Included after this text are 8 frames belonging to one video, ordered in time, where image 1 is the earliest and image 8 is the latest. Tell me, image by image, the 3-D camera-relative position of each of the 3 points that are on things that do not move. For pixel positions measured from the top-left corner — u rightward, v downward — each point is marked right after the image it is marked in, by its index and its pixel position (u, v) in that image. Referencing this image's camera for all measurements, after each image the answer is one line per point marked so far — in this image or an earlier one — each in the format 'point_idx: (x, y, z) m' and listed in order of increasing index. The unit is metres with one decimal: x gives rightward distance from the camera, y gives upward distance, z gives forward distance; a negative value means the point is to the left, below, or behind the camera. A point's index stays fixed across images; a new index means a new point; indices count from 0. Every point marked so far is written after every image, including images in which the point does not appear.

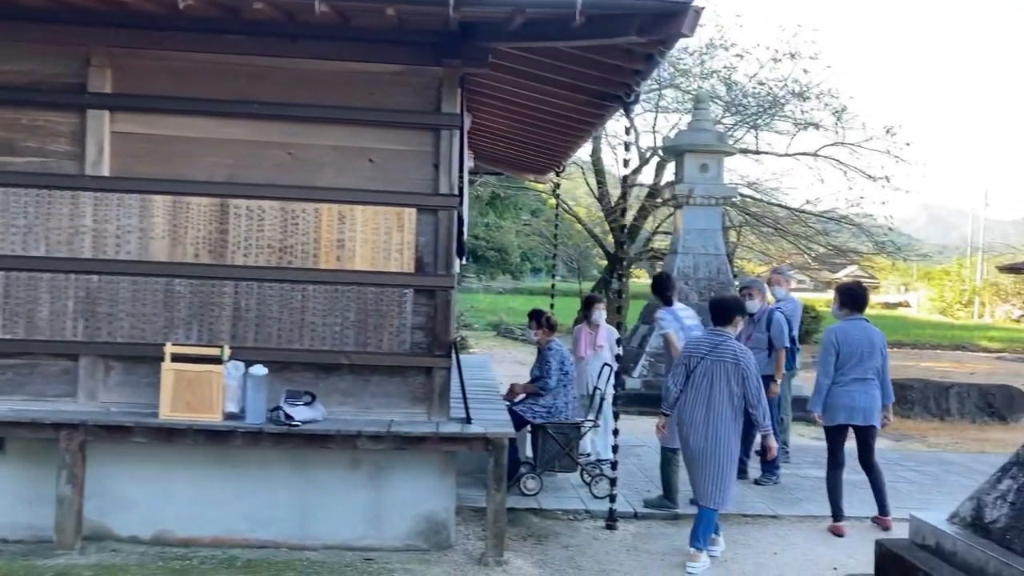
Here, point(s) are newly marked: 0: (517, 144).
0: (0.0, +1.2, +8.2) m
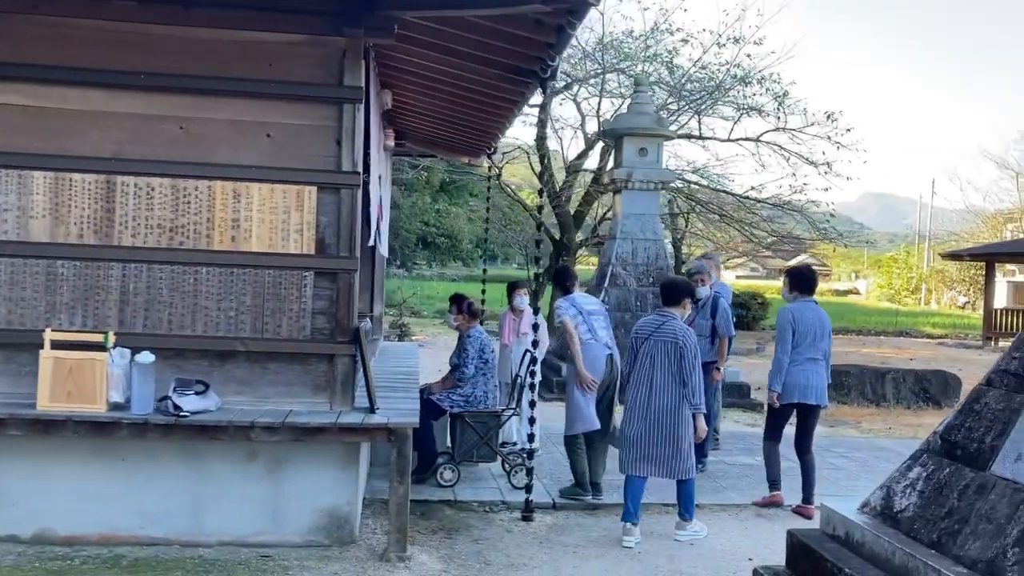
0: (-0.6, +1.4, +8.0) m
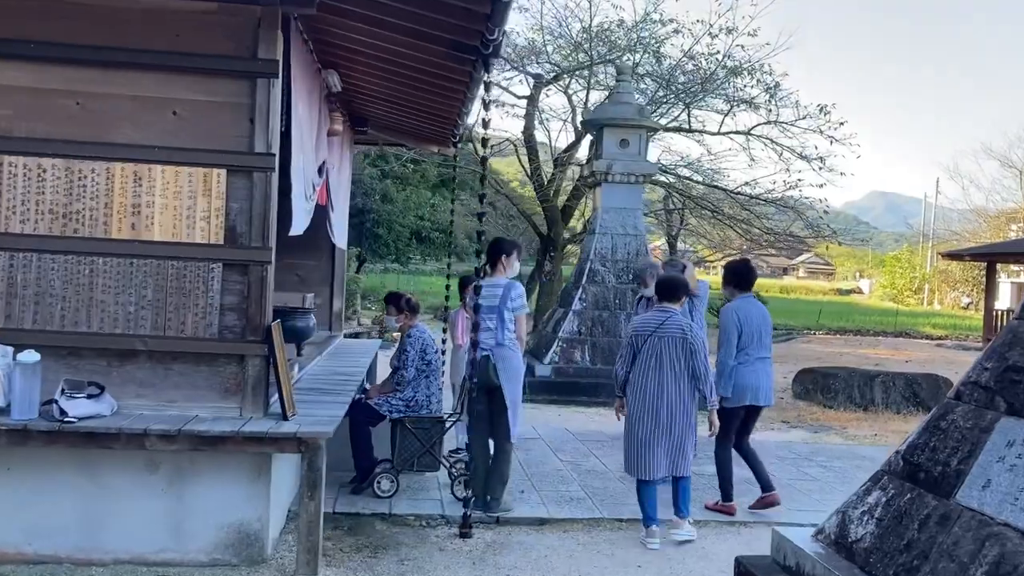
0: (-0.9, +1.4, +7.5) m
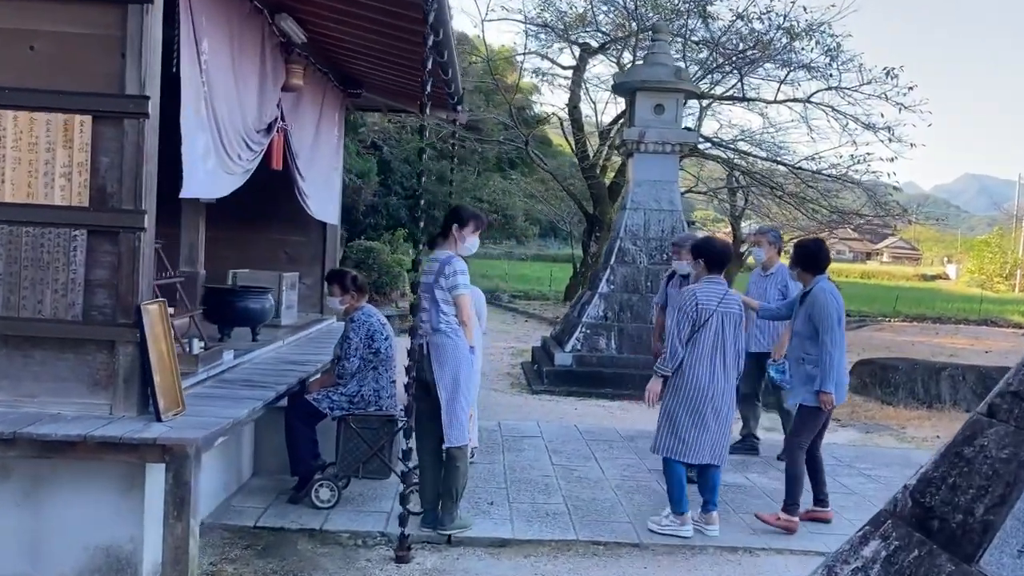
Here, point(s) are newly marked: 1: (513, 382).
0: (-0.9, +1.6, +6.7) m
1: (0.0, -0.9, +9.4) m
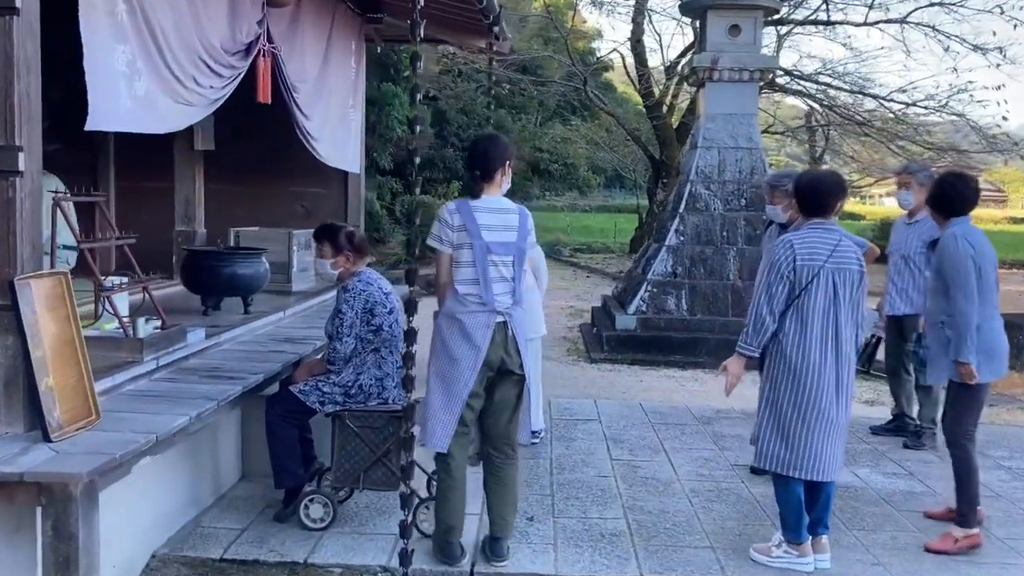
0: (-0.6, +1.8, +5.6) m
1: (+0.5, -0.5, +8.3) m
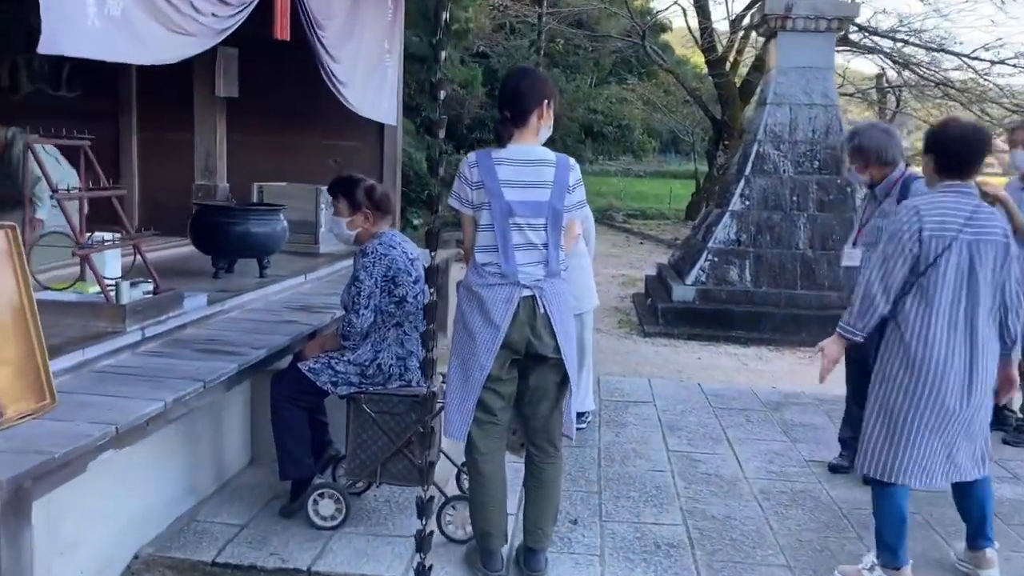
0: (-0.3, +2.0, +5.0) m
1: (+0.9, -0.3, +7.7) m
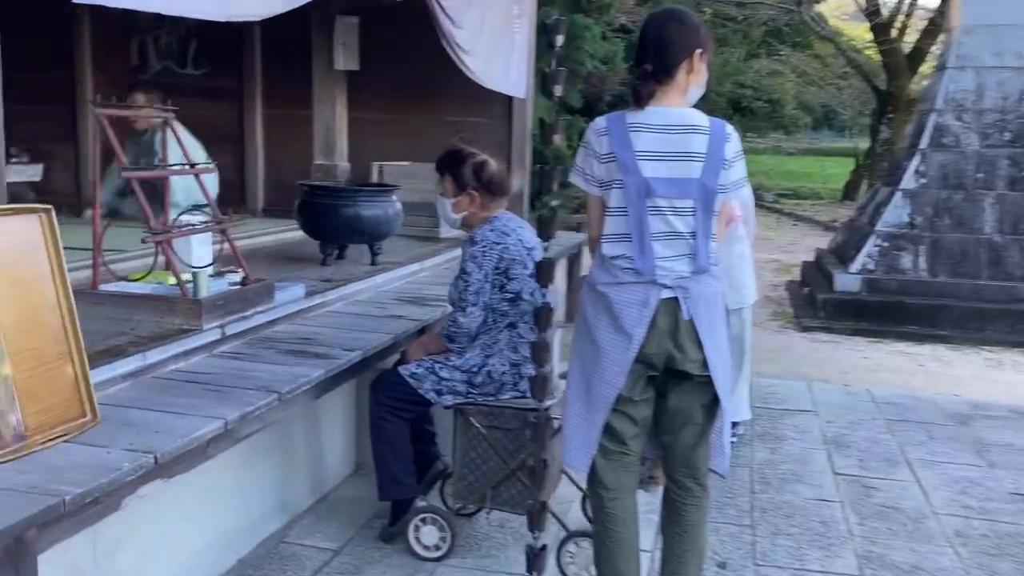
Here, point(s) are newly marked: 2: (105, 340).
0: (+0.3, +2.1, +4.4) m
1: (+1.9, -0.2, +7.0) m
2: (-1.0, -0.1, +2.4) m
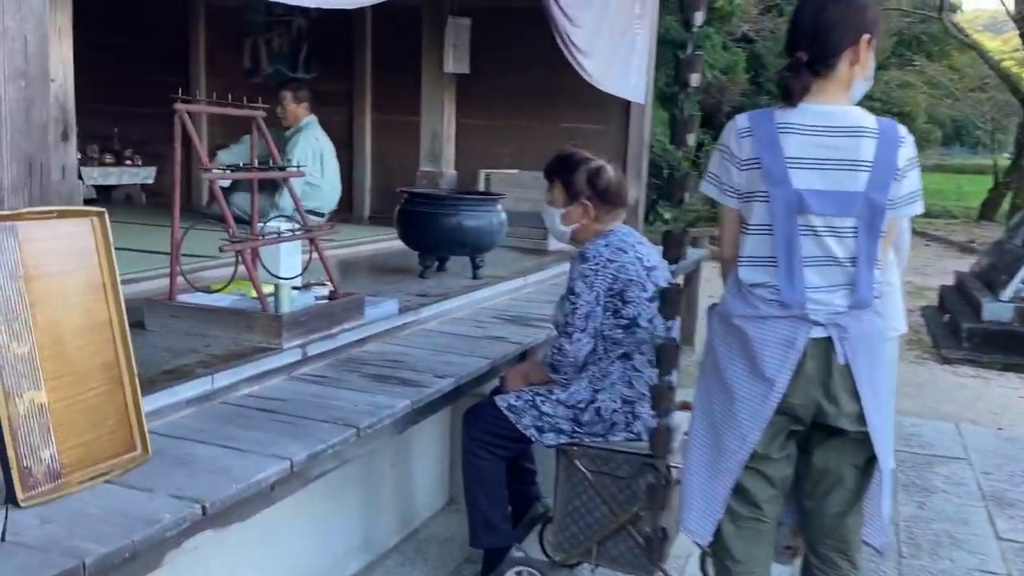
0: (+0.9, +2.0, +4.0) m
1: (+2.7, -0.3, +6.4) m
2: (-0.8, -0.2, +2.2) m
